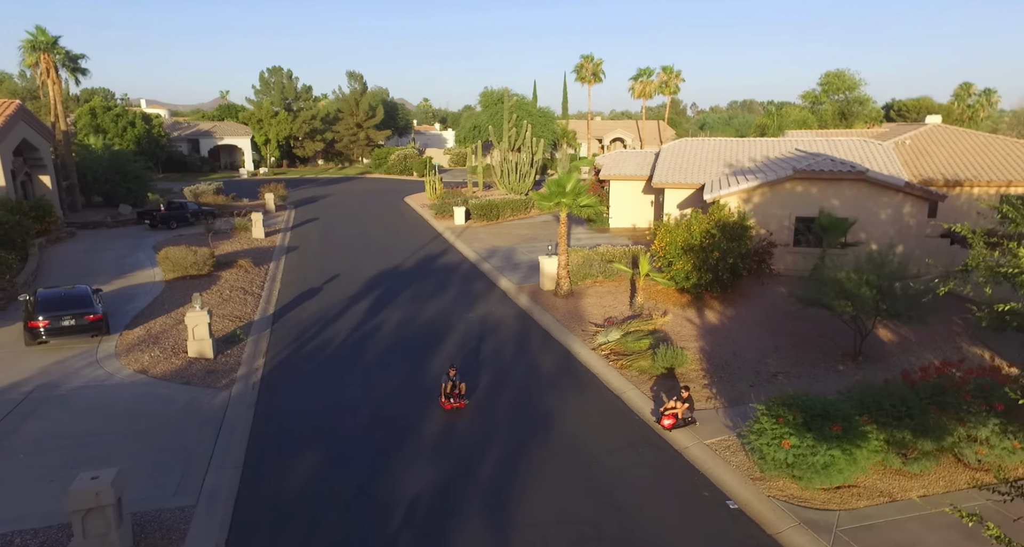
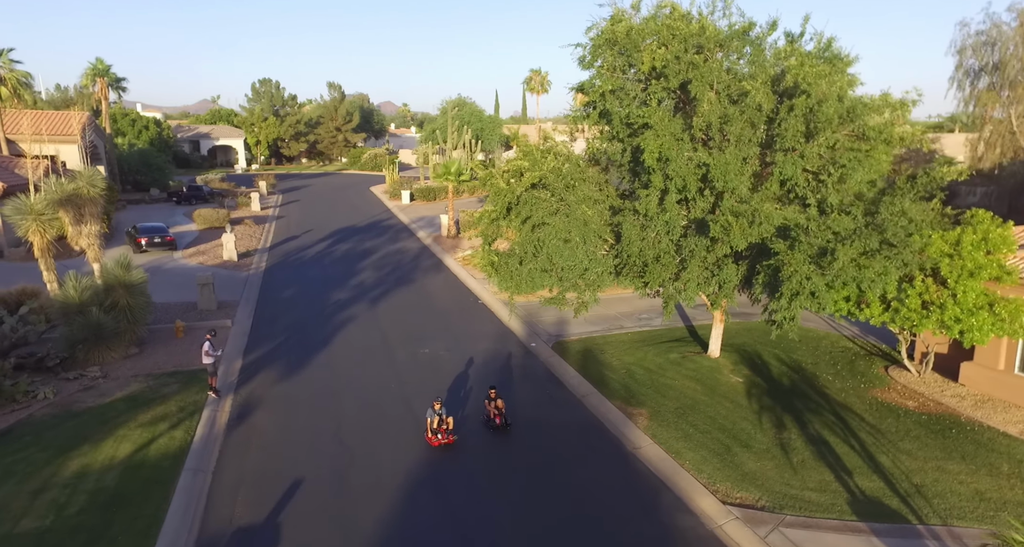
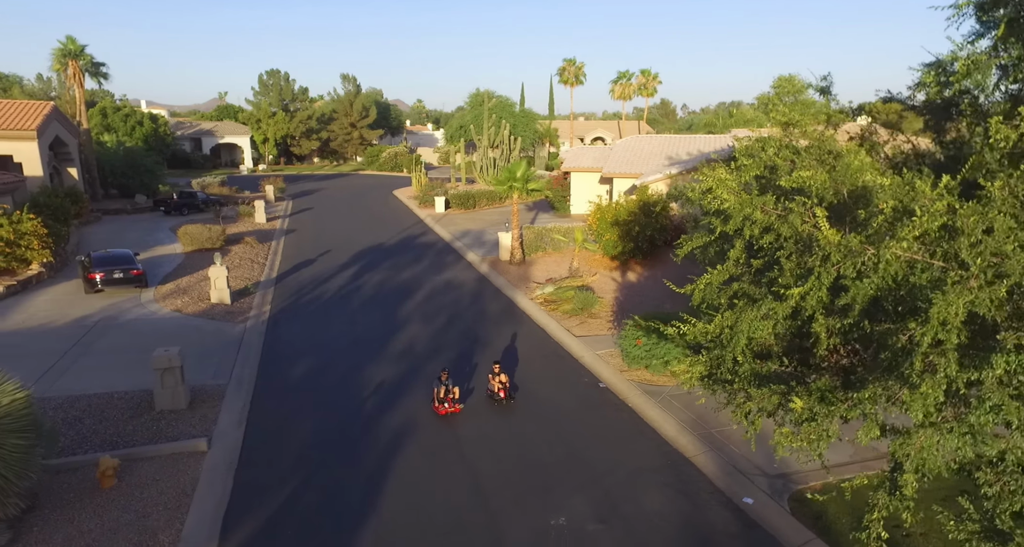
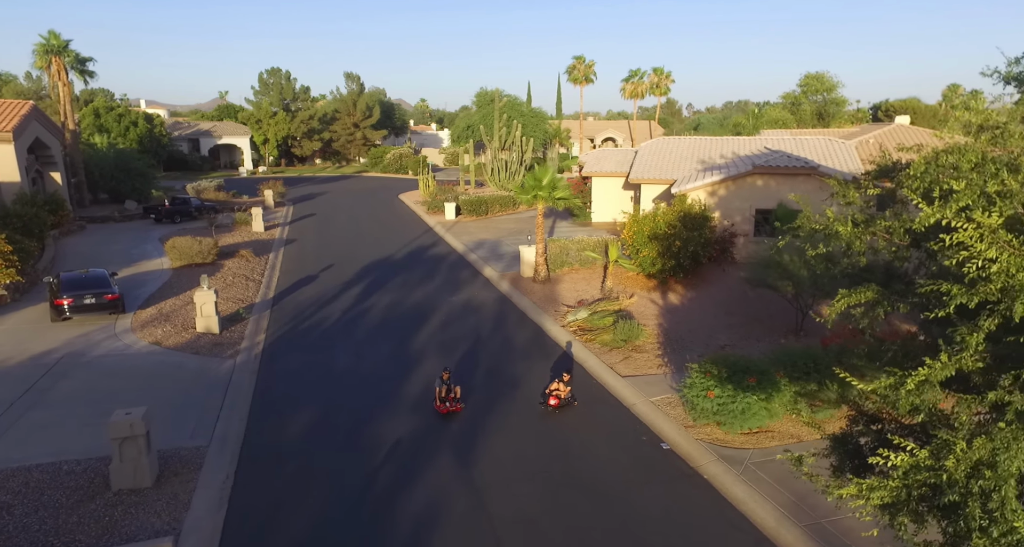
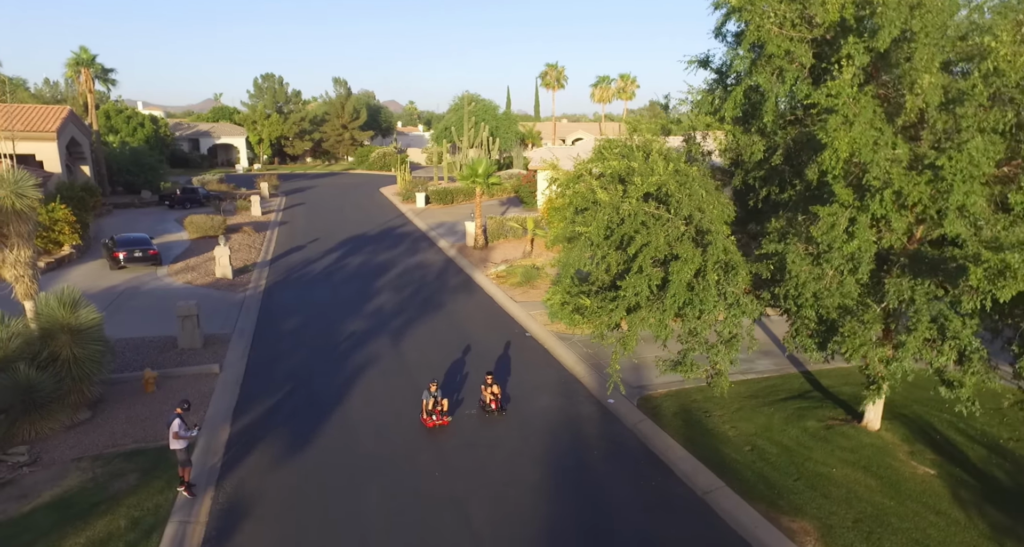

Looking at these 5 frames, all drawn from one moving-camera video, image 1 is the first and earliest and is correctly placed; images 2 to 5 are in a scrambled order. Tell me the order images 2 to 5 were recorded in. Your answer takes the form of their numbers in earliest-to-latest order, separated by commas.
4, 3, 5, 2
